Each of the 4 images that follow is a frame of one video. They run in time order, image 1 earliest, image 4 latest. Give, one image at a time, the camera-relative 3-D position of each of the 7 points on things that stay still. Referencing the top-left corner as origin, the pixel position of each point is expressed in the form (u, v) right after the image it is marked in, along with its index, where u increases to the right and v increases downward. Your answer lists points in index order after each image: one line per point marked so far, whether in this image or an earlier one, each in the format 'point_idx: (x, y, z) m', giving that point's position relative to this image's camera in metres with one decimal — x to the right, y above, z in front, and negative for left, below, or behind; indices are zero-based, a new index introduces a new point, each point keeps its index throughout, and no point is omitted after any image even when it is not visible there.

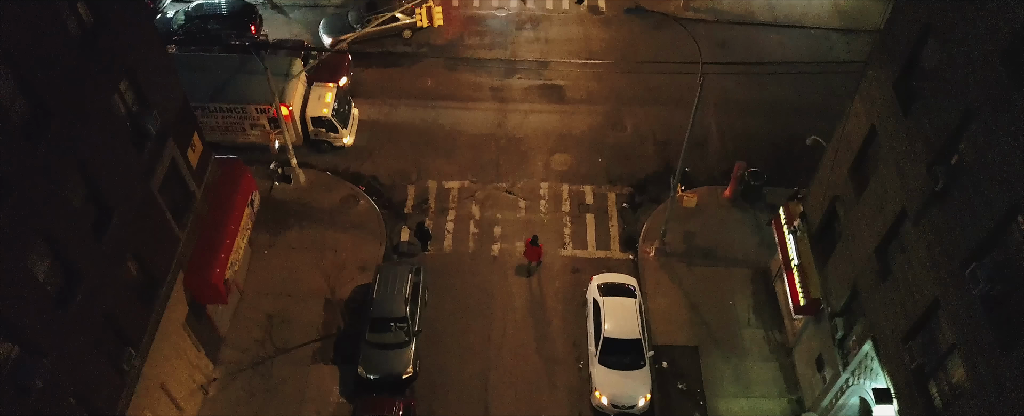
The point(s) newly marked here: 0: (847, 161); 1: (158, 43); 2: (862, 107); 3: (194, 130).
0: (+8.4, +1.2, +17.5) m
1: (-8.6, +3.8, +16.8) m
2: (+8.6, +2.4, +17.1) m
3: (-8.5, +2.0, +18.6) m
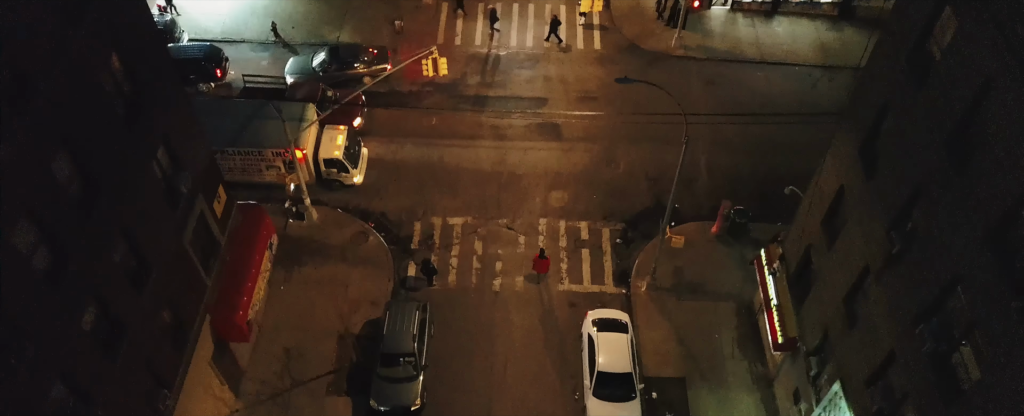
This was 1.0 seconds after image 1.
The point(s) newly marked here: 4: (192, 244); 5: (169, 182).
0: (+8.5, -0.1, +19.0) m
1: (-8.6, +2.5, +18.3) m
2: (+8.6, +1.1, +18.7) m
3: (-8.5, +0.7, +20.1) m
4: (-8.6, -1.0, +18.8) m
5: (-8.7, +0.6, +17.7) m
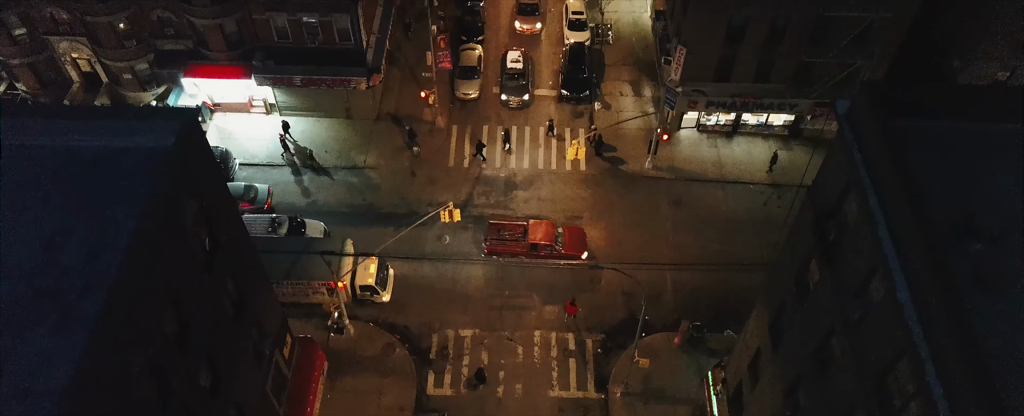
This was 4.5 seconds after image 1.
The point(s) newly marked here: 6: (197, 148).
0: (+8.5, -5.4, +25.0) m
1: (-8.5, -2.8, +24.2) m
2: (+8.6, -4.2, +24.6) m
3: (-8.5, -4.7, +26.0) m
4: (-8.6, -6.3, +24.7) m
5: (-8.6, -4.7, +23.6) m
6: (-8.6, +1.6, +18.9) m
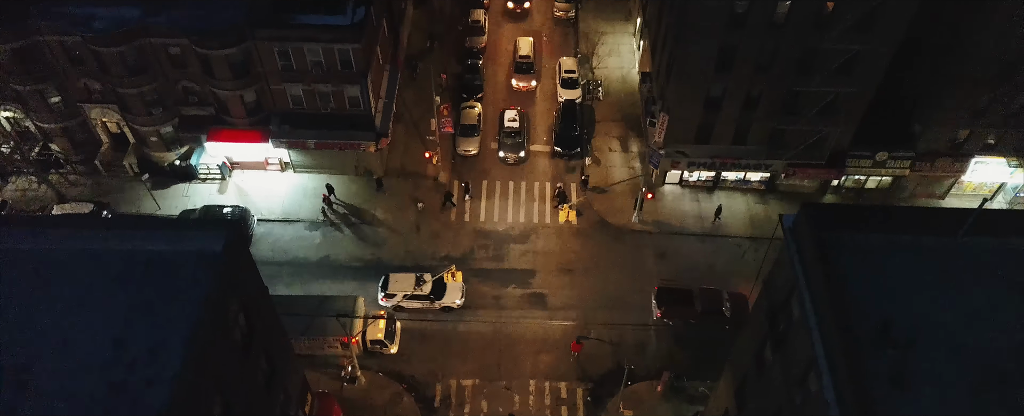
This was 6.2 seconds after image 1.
0: (+8.4, -8.4, +28.1) m
1: (-8.7, -5.8, +27.3) m
2: (+8.5, -7.2, +27.7) m
3: (-8.6, -7.7, +29.1) m
4: (-8.7, -9.3, +27.7) m
5: (-8.7, -7.7, +26.7) m
6: (-8.7, -1.4, +22.0) m
